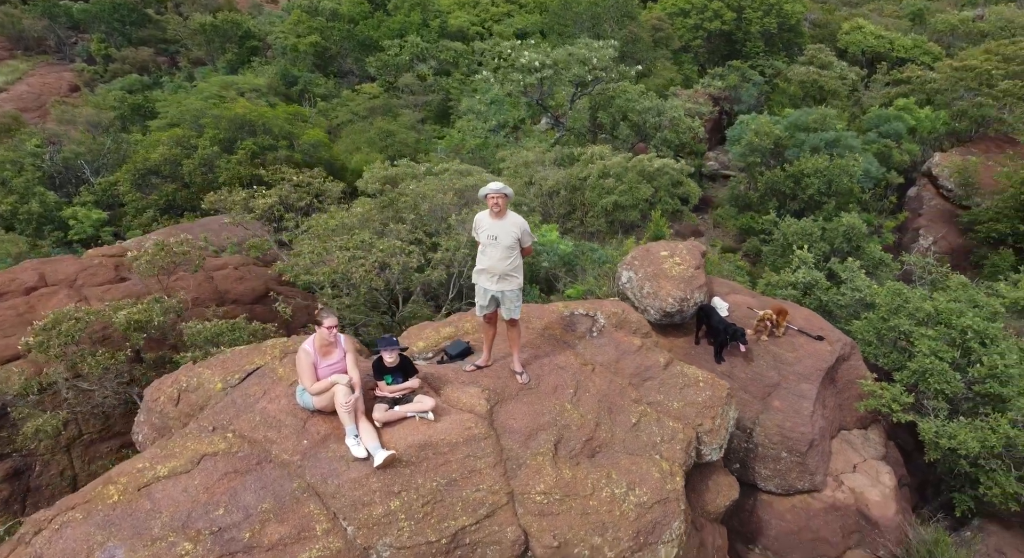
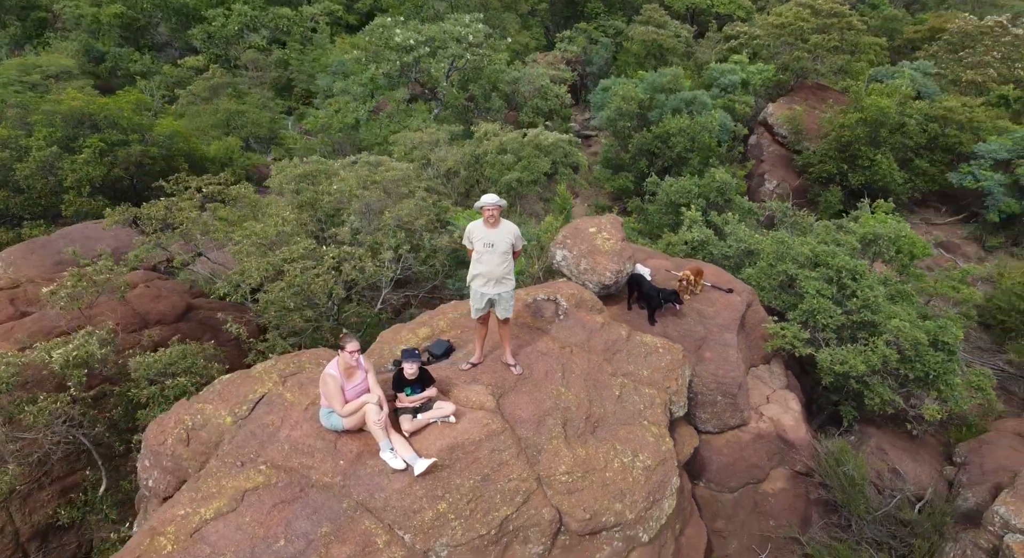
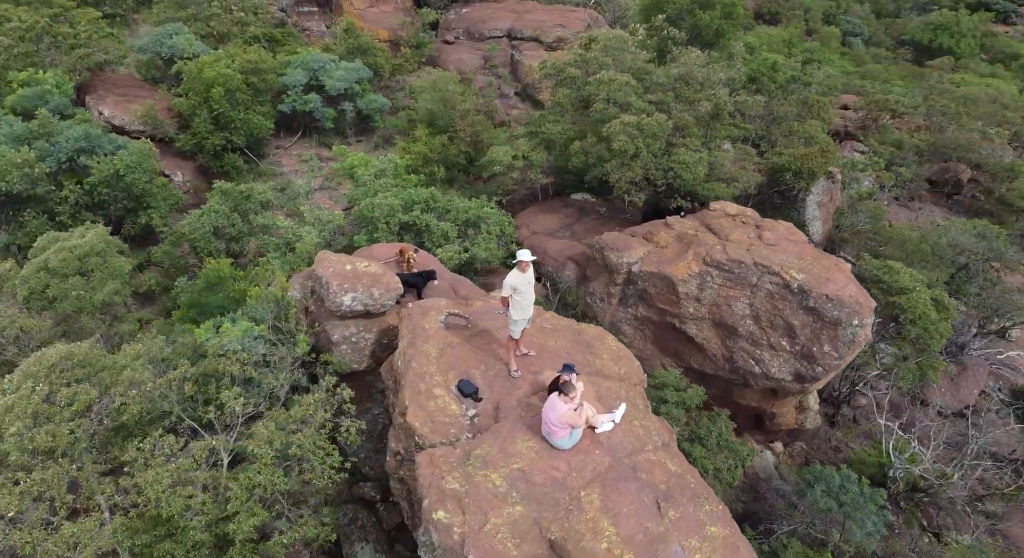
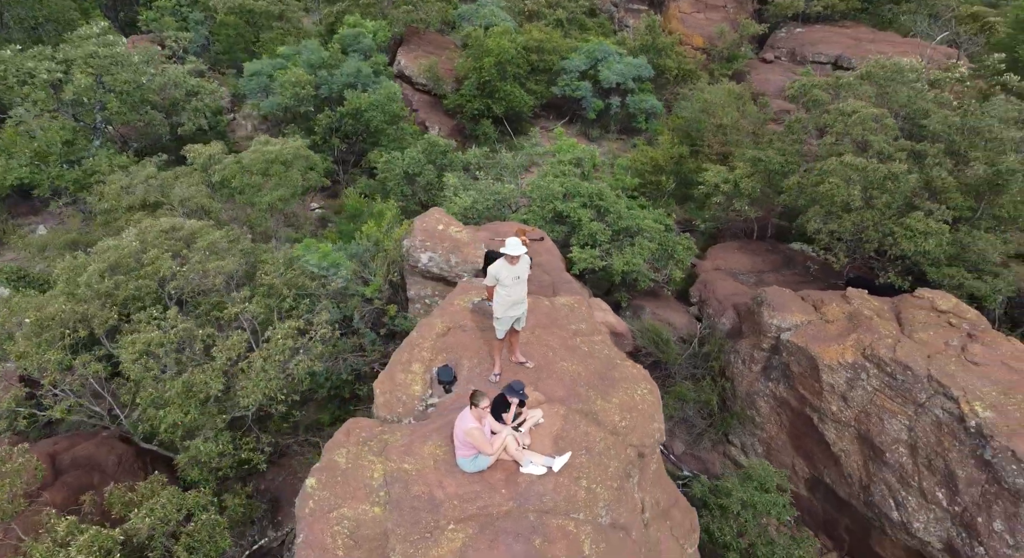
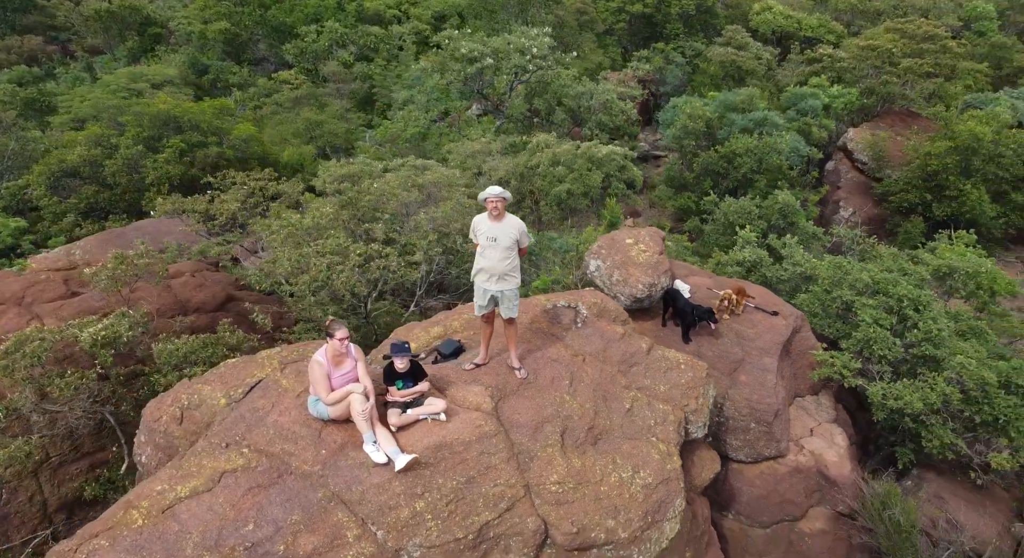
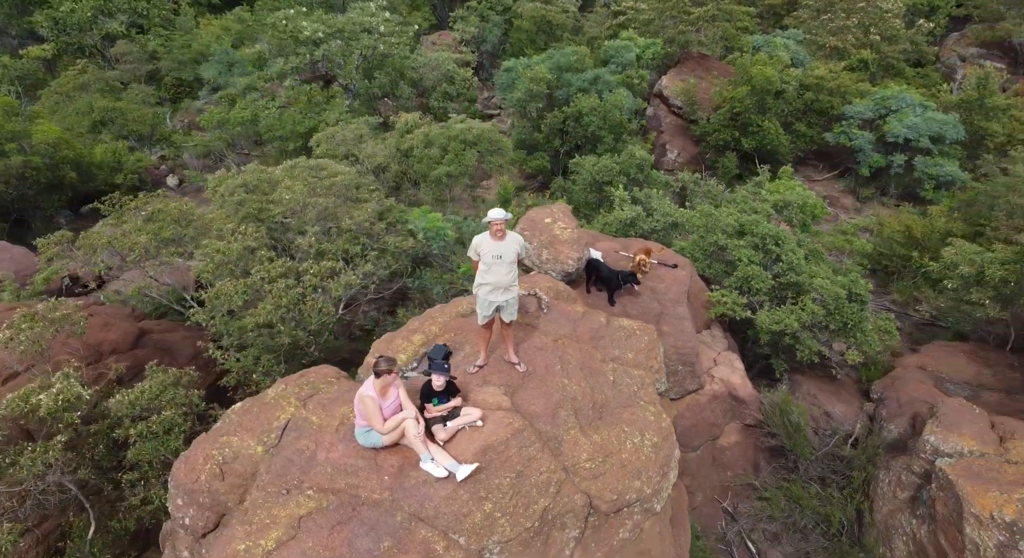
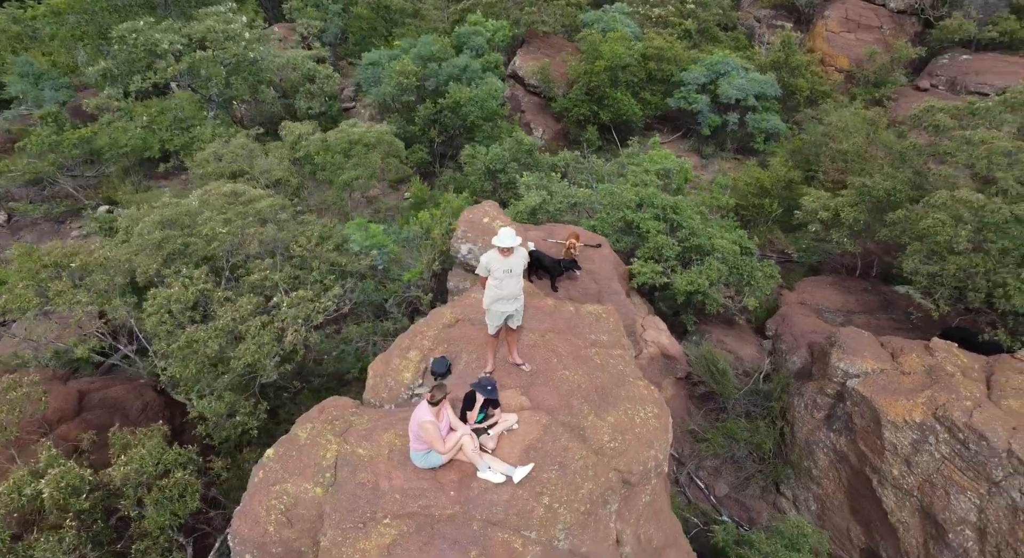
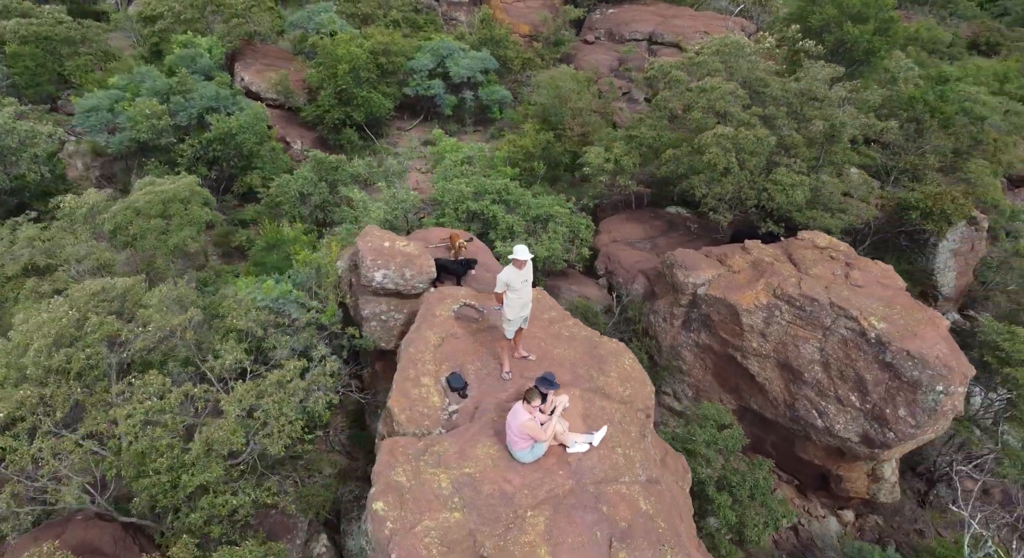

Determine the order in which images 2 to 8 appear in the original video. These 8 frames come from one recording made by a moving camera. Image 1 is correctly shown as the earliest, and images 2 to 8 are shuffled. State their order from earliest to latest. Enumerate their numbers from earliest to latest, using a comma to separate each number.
5, 2, 6, 7, 4, 8, 3
